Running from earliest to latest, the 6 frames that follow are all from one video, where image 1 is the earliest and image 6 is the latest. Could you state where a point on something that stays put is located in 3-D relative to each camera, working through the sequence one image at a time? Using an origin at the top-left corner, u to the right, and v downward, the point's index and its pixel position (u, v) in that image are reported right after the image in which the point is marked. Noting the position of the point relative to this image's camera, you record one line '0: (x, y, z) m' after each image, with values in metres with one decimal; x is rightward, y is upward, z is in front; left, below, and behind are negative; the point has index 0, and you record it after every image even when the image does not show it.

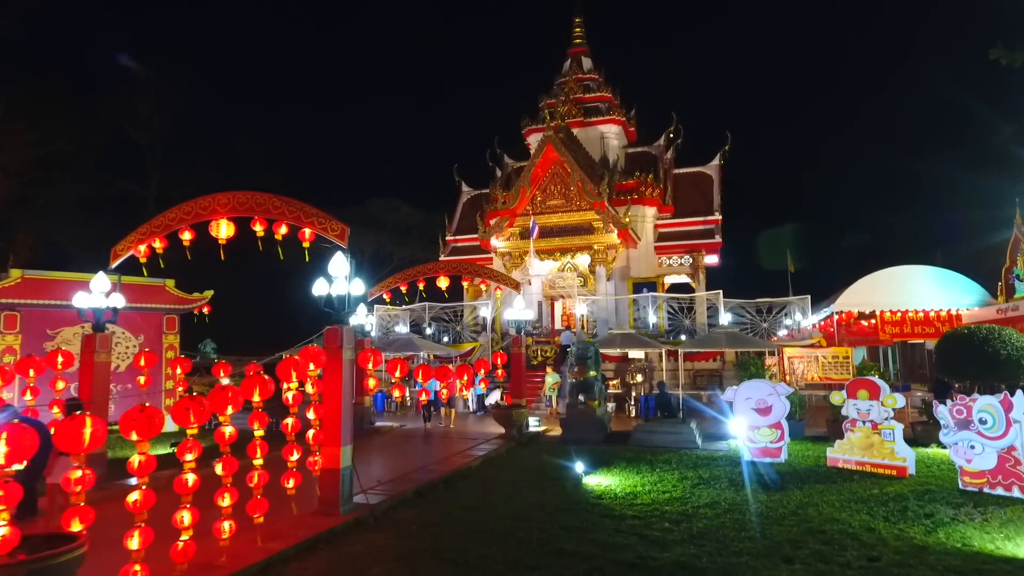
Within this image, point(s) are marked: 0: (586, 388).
0: (+1.6, -2.2, +13.6) m
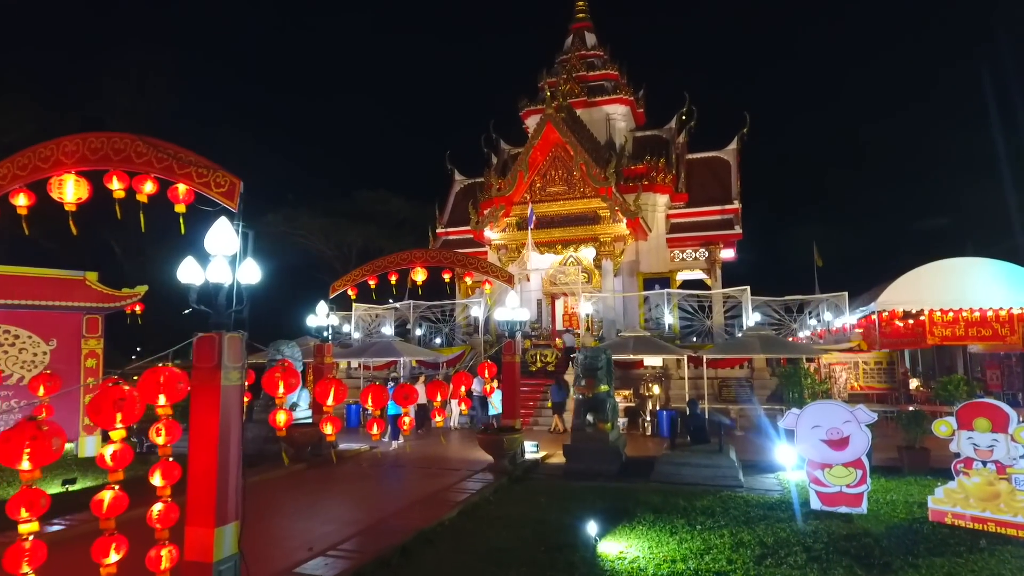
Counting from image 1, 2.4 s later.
0: (+1.4, -2.0, +10.9) m
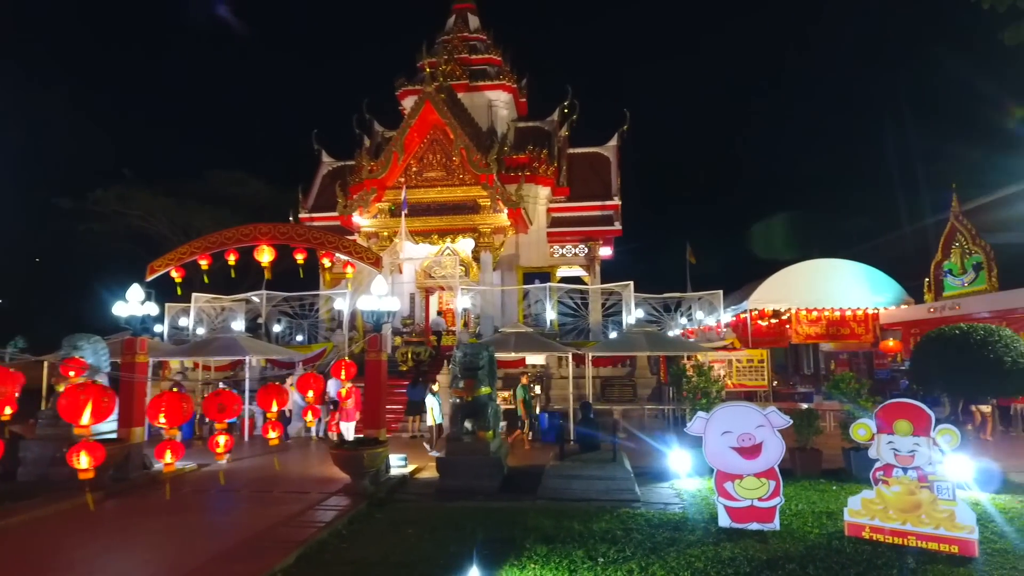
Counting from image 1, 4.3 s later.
0: (-0.5, -1.8, +9.4) m
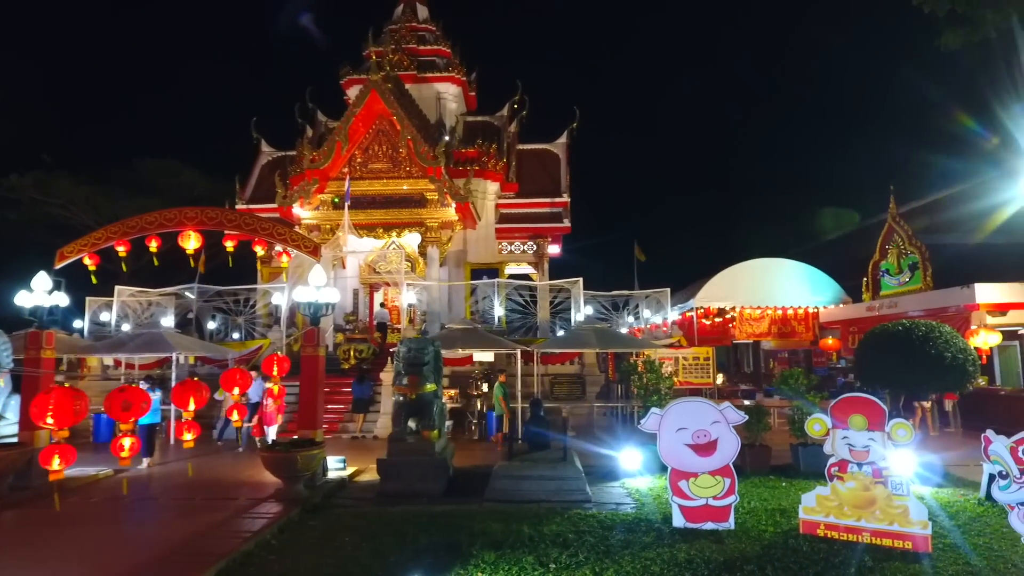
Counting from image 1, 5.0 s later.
0: (-1.3, -1.7, +8.9) m
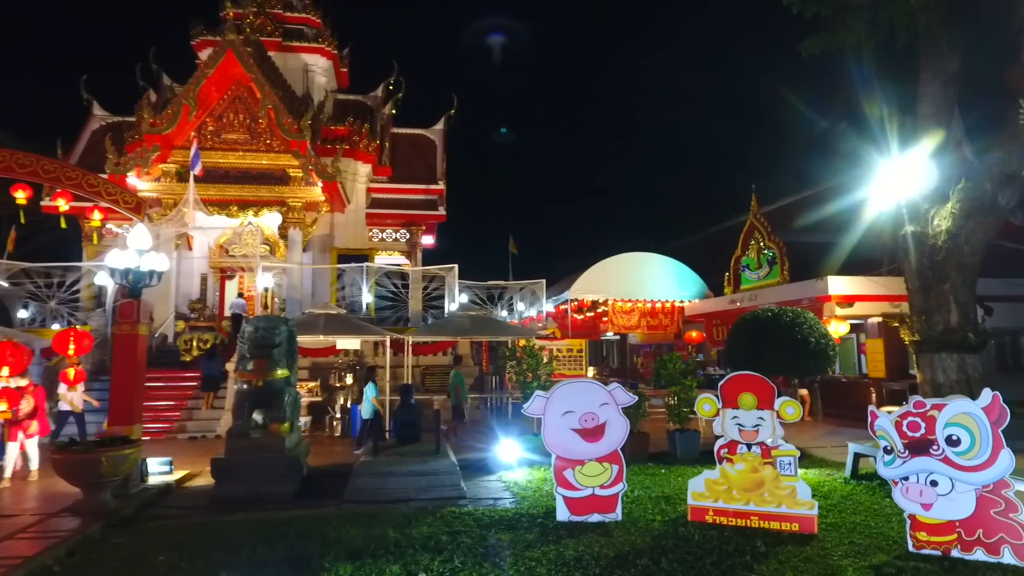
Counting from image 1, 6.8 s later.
0: (-2.9, -1.3, +7.6) m
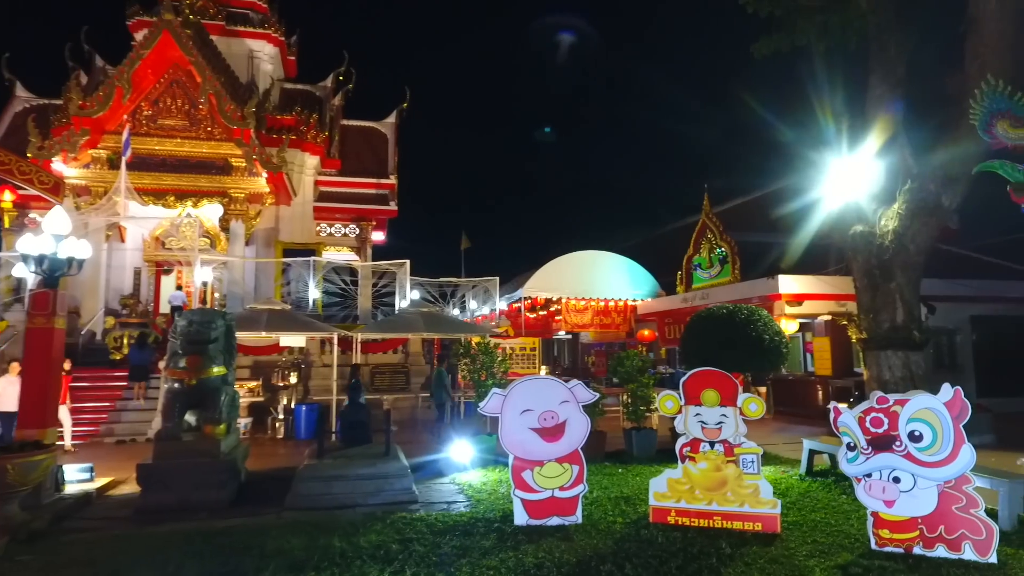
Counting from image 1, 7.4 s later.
0: (-3.4, -1.2, +7.0) m
